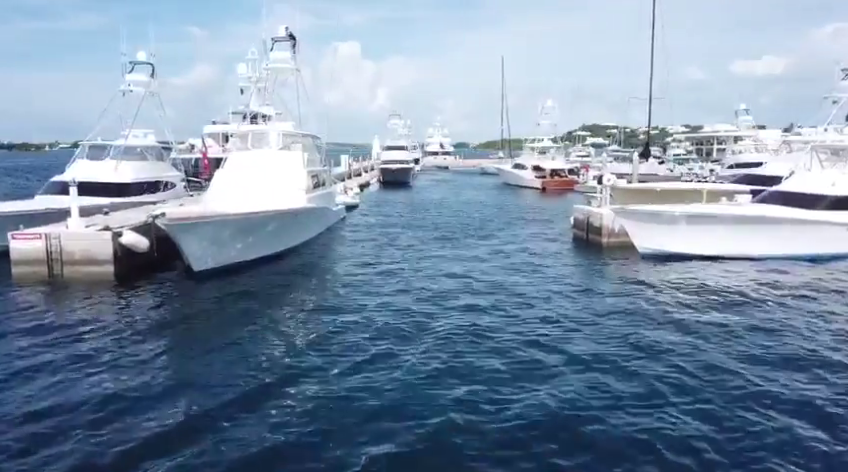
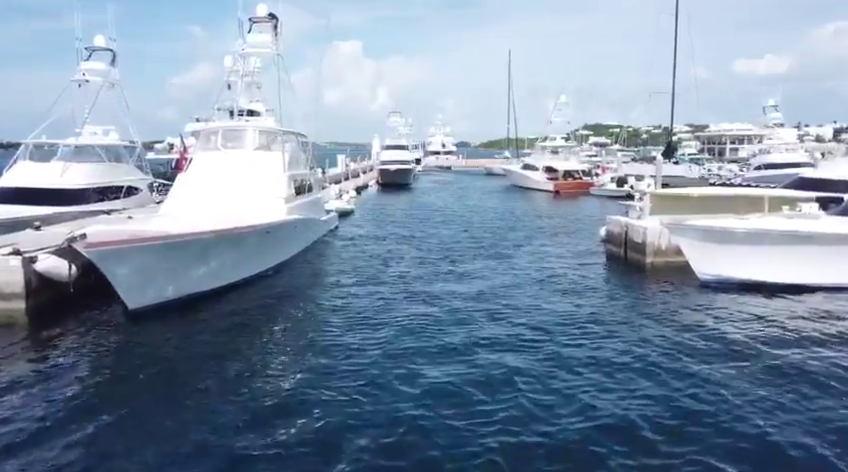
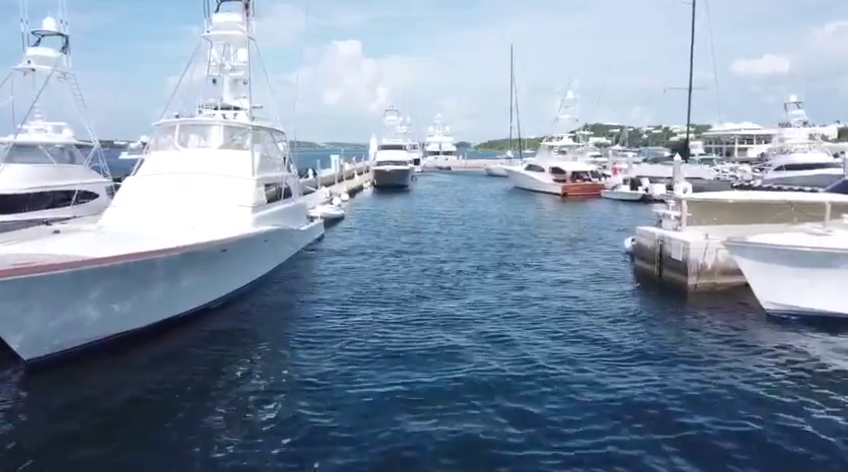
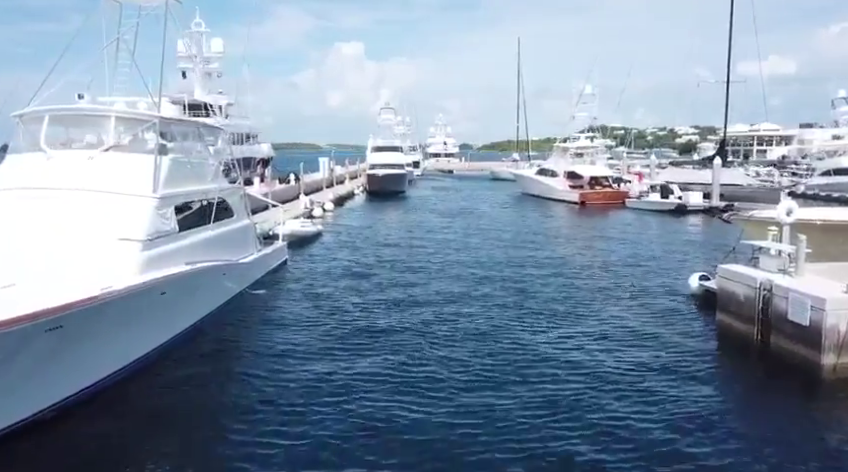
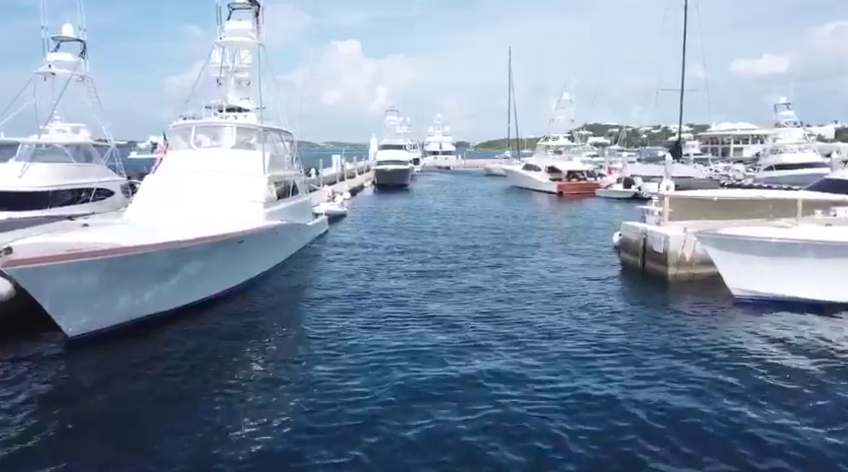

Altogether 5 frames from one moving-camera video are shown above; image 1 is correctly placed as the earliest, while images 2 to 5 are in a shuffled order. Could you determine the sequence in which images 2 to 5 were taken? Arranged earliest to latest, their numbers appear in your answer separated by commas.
2, 5, 3, 4
